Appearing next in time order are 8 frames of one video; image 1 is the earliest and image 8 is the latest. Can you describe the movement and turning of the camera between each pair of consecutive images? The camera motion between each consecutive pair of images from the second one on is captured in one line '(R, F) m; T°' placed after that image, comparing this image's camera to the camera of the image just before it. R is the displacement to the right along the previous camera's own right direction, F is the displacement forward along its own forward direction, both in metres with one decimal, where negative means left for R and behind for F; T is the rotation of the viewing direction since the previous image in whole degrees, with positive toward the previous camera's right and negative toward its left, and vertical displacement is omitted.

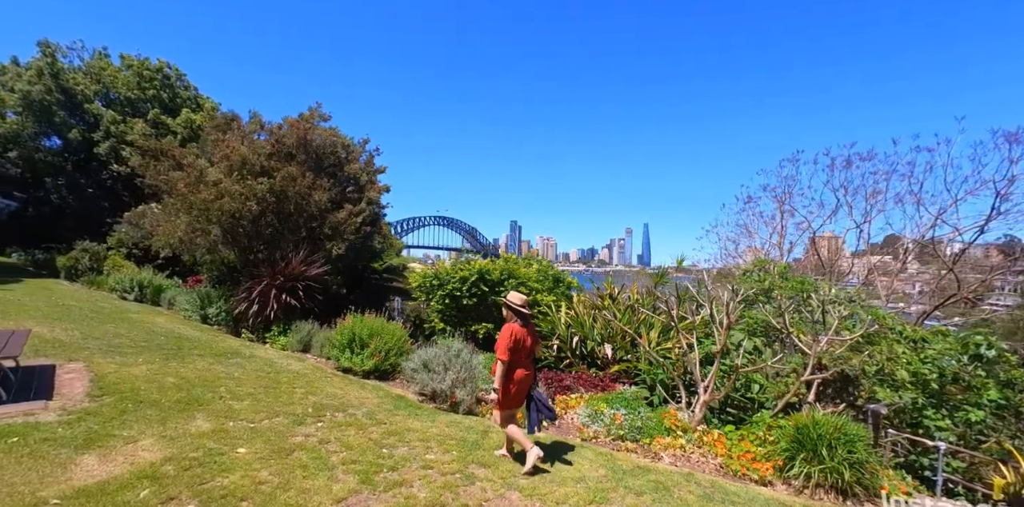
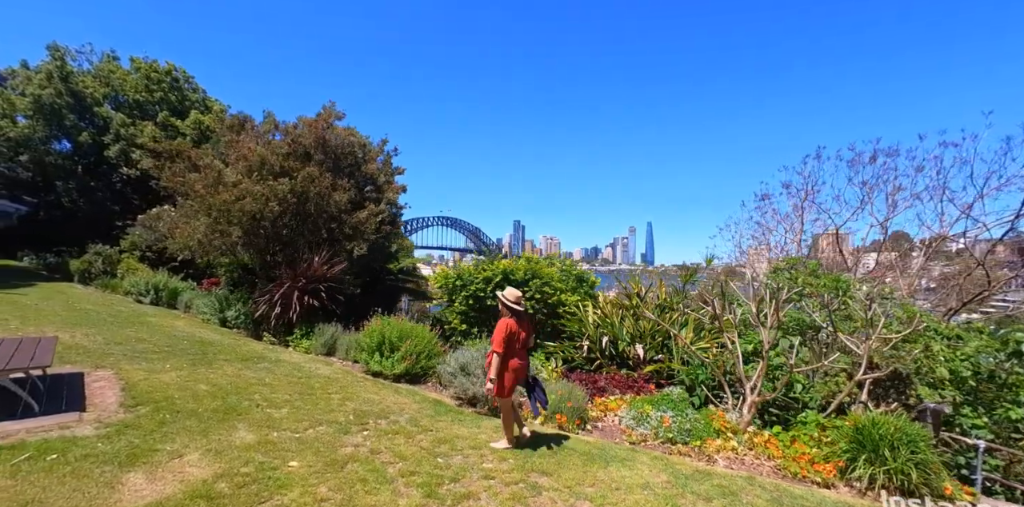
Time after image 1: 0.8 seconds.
(-0.5, +0.3) m; 0°
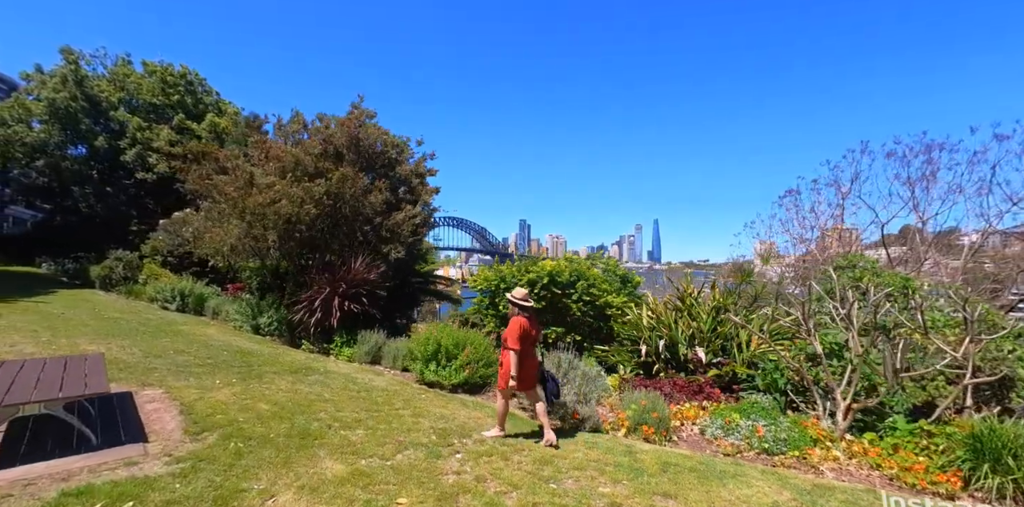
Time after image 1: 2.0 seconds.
(-0.9, +0.5) m; 0°
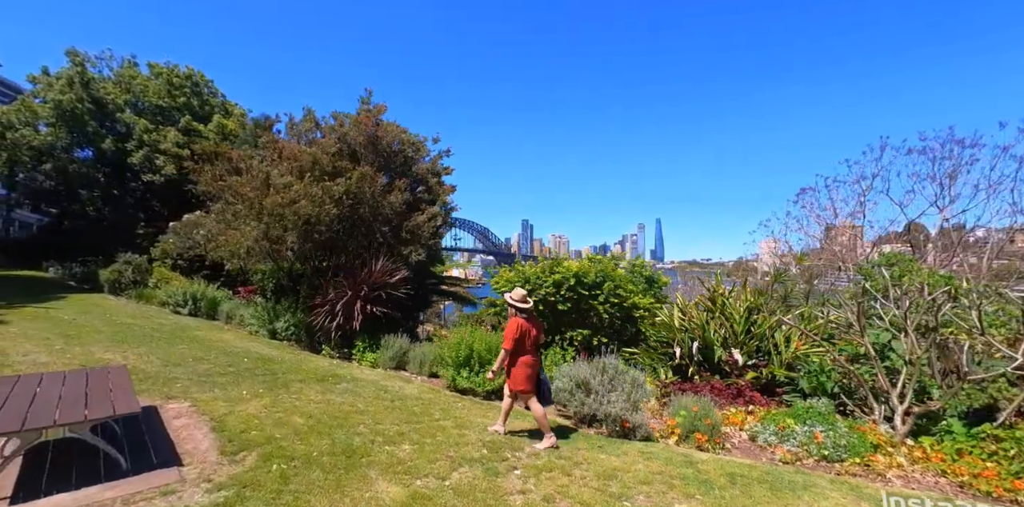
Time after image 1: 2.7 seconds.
(-0.5, +0.3) m; 0°
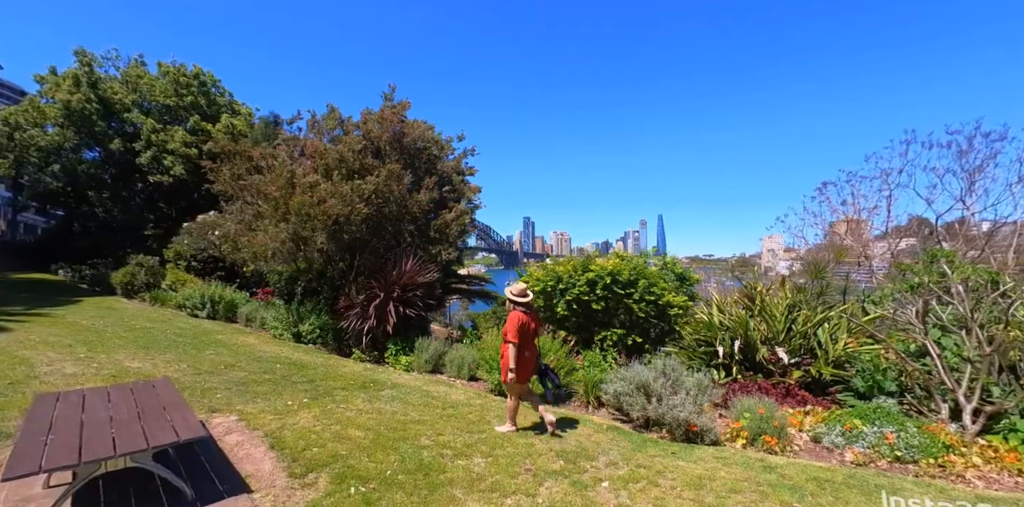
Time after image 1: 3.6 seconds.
(-0.6, +0.3) m; 0°
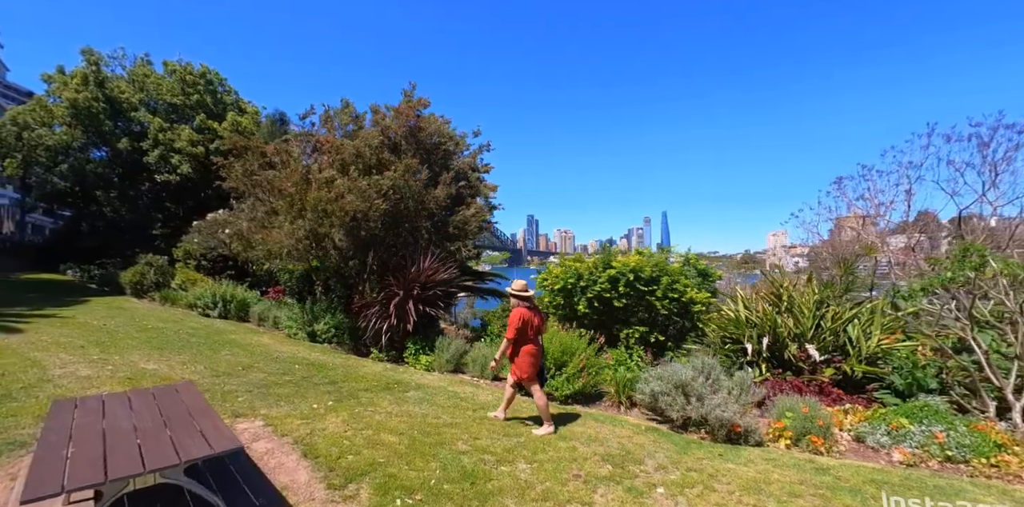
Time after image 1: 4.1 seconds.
(-0.3, +0.2) m; 0°
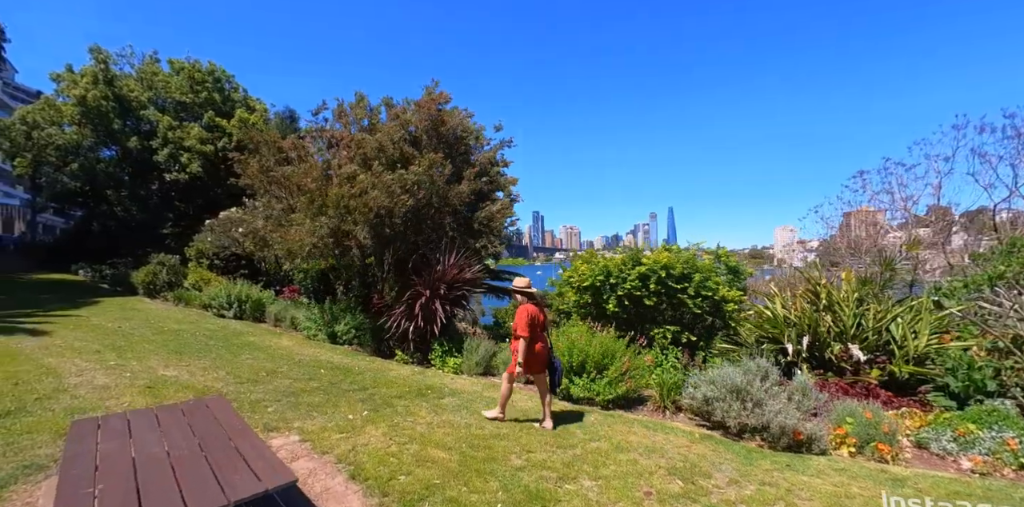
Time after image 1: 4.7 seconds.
(-0.4, +0.3) m; -1°
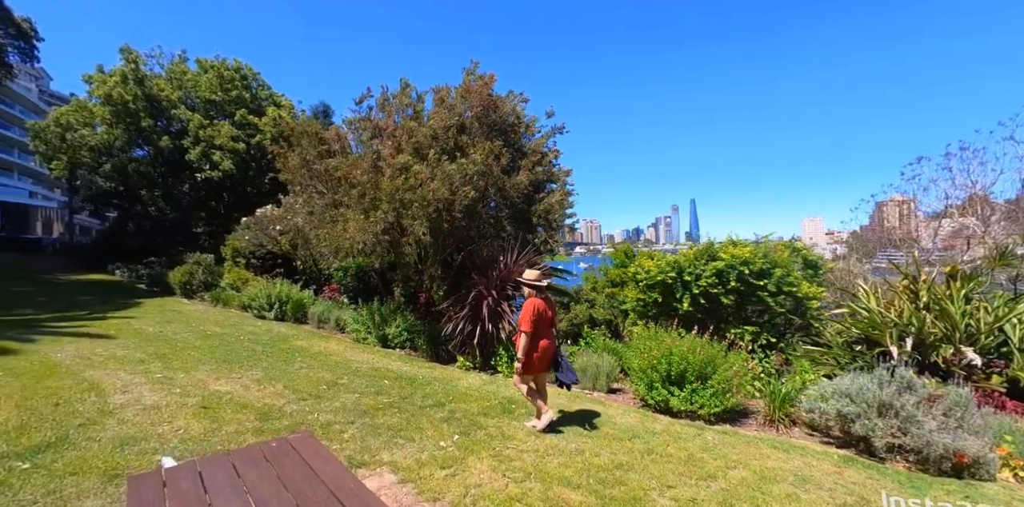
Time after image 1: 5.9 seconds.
(-0.8, +0.7) m; -2°
